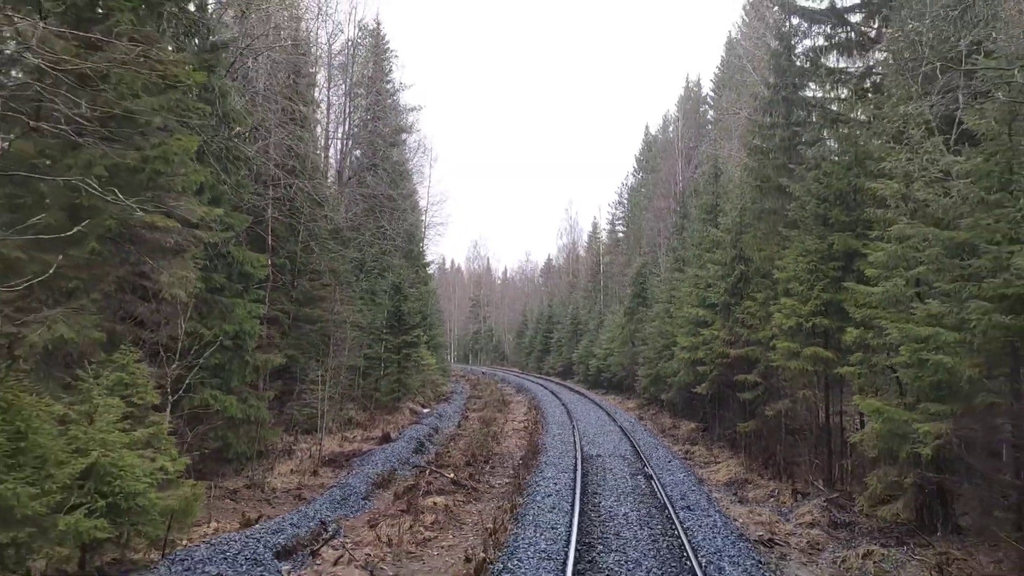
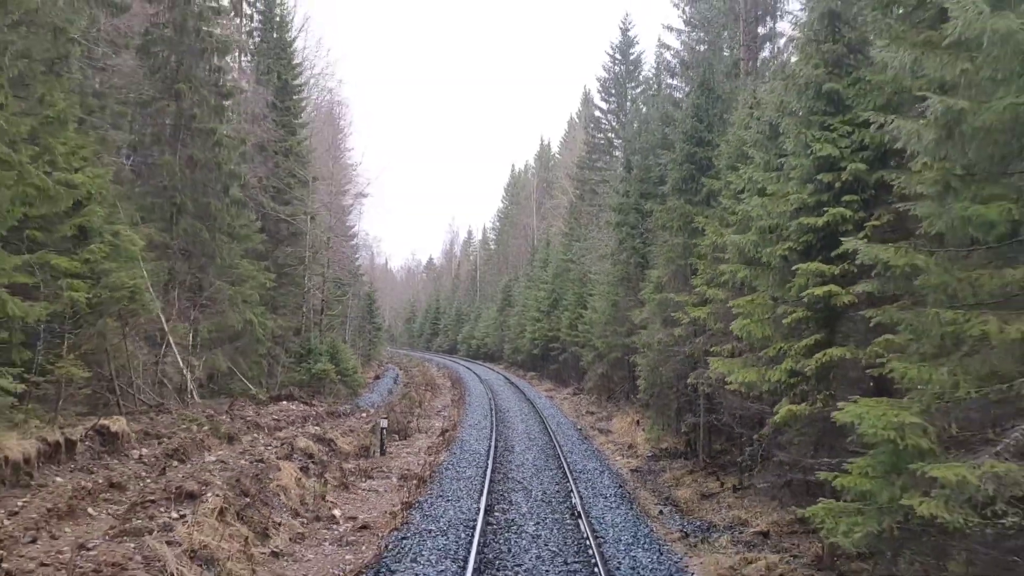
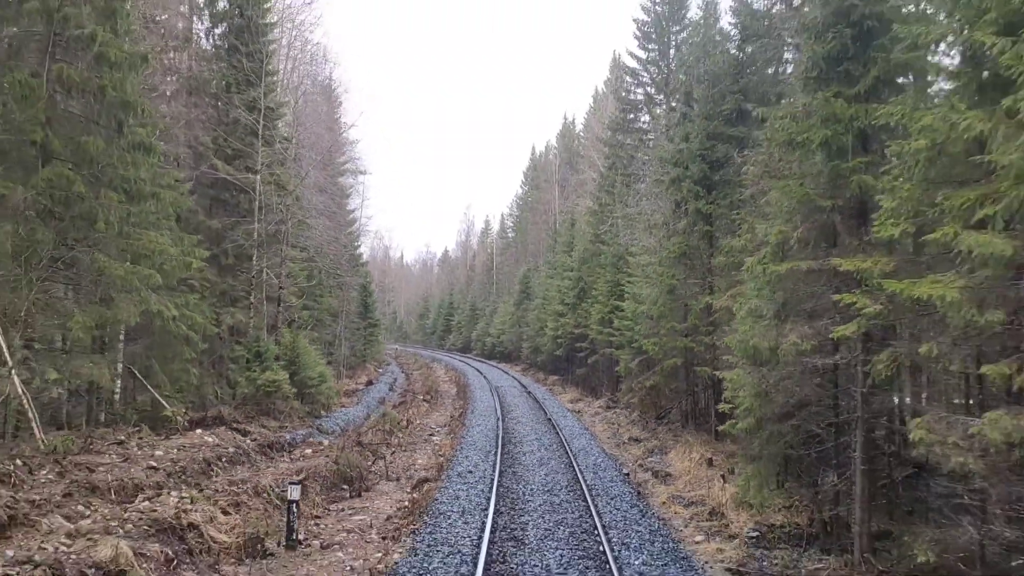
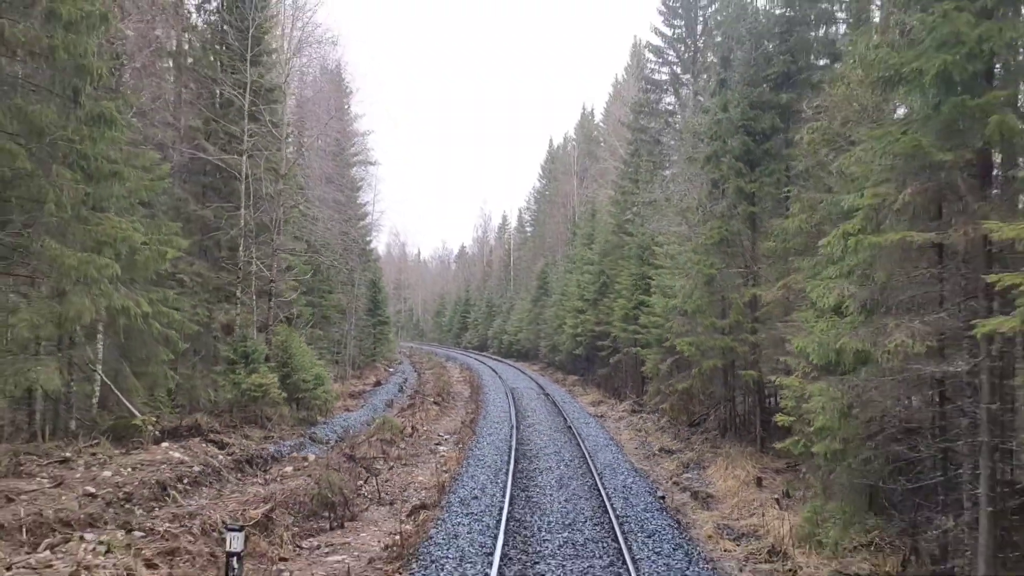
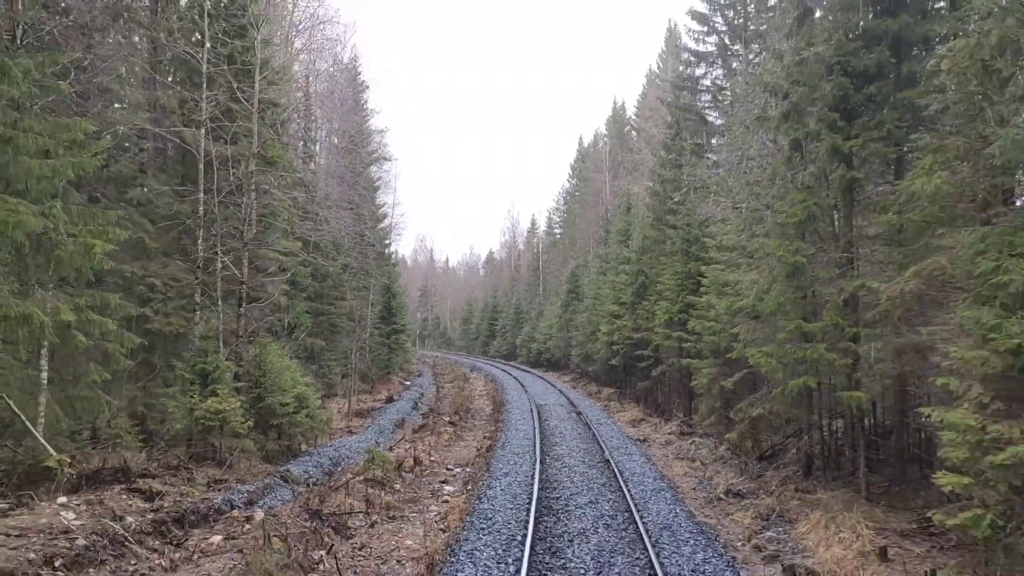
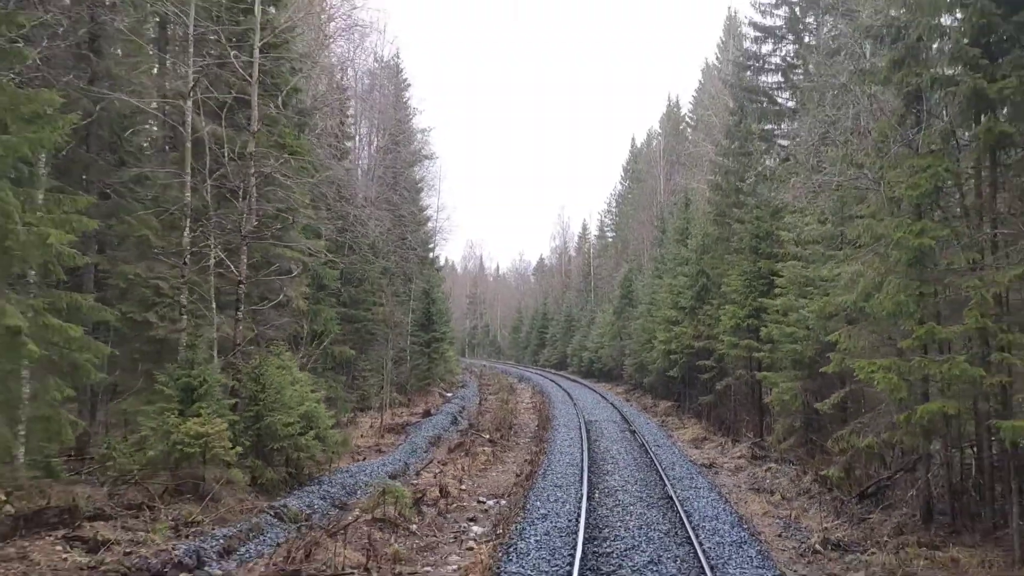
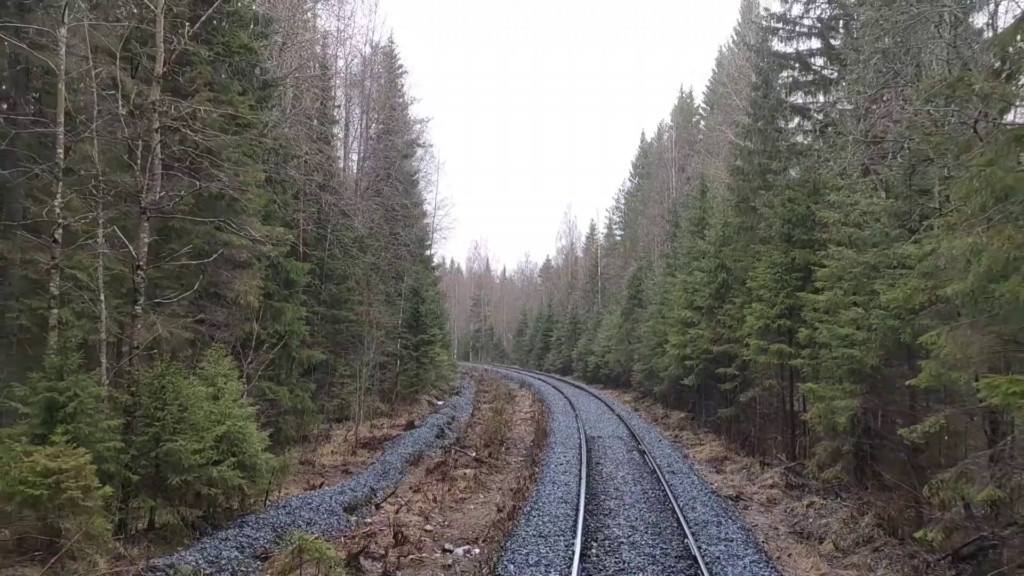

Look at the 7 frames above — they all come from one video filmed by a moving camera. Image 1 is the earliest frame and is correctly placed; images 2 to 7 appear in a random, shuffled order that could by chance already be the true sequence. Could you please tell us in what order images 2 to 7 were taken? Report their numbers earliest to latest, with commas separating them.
7, 6, 5, 4, 3, 2
